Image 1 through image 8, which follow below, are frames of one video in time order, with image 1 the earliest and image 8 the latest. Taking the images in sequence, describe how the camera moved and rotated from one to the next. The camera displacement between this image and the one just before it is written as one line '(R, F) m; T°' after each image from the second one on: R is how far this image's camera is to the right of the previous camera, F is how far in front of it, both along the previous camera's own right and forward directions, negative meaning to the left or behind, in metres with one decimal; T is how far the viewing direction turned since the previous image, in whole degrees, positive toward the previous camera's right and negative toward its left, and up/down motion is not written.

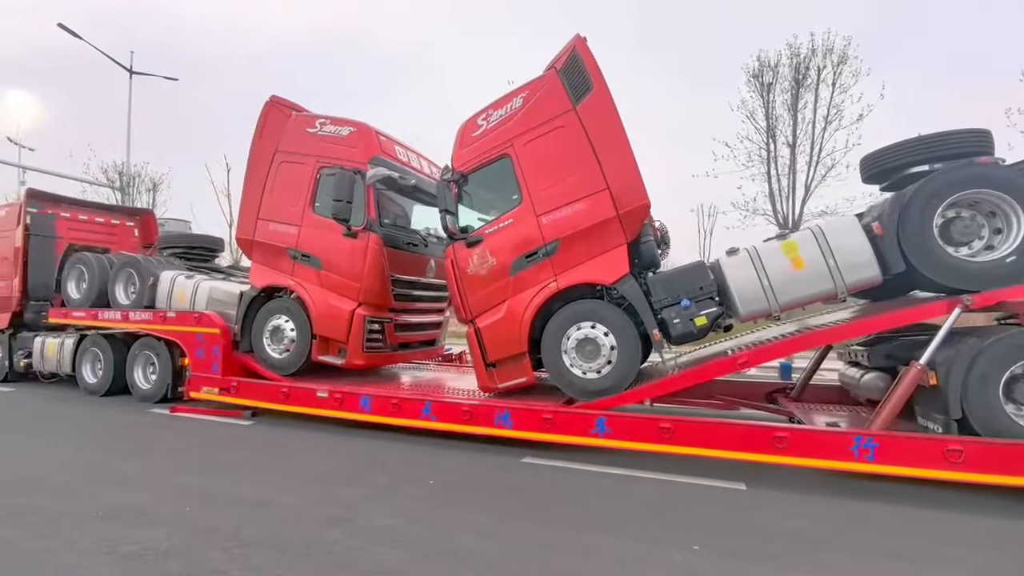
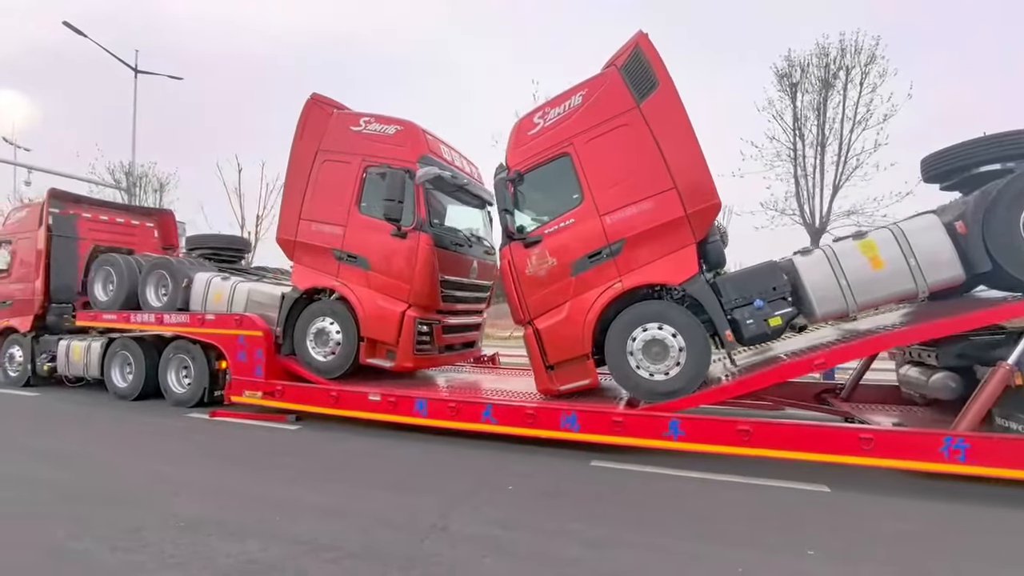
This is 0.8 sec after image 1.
(-0.9, +0.1) m; +1°
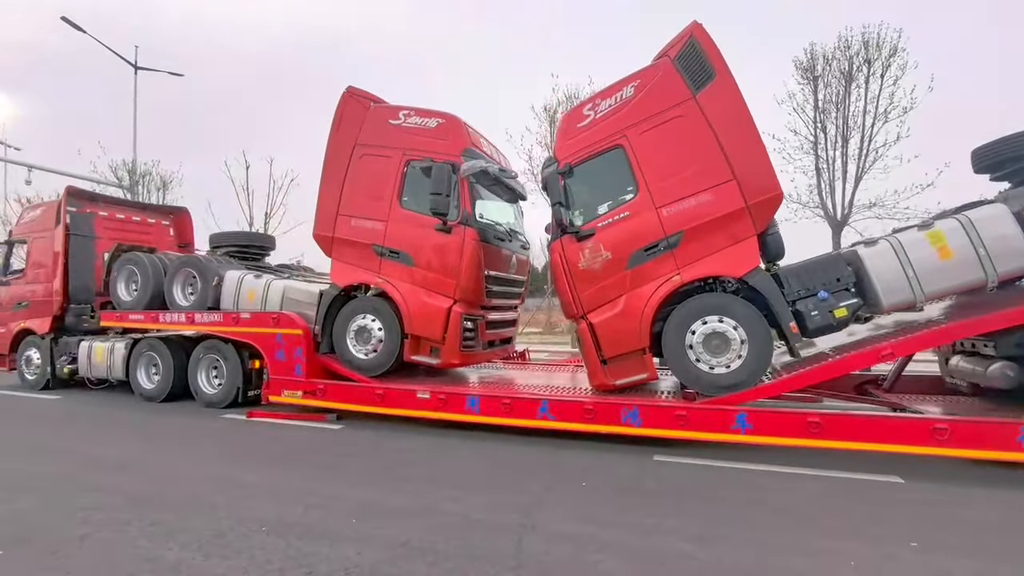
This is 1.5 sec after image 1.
(-0.8, +0.1) m; +1°
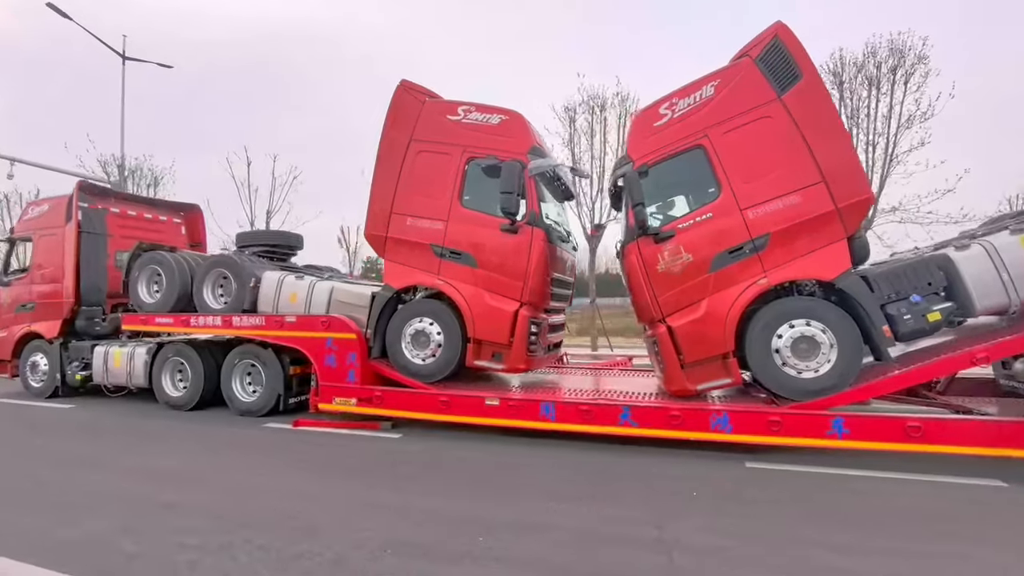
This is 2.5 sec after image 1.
(-1.3, +0.2) m; +3°
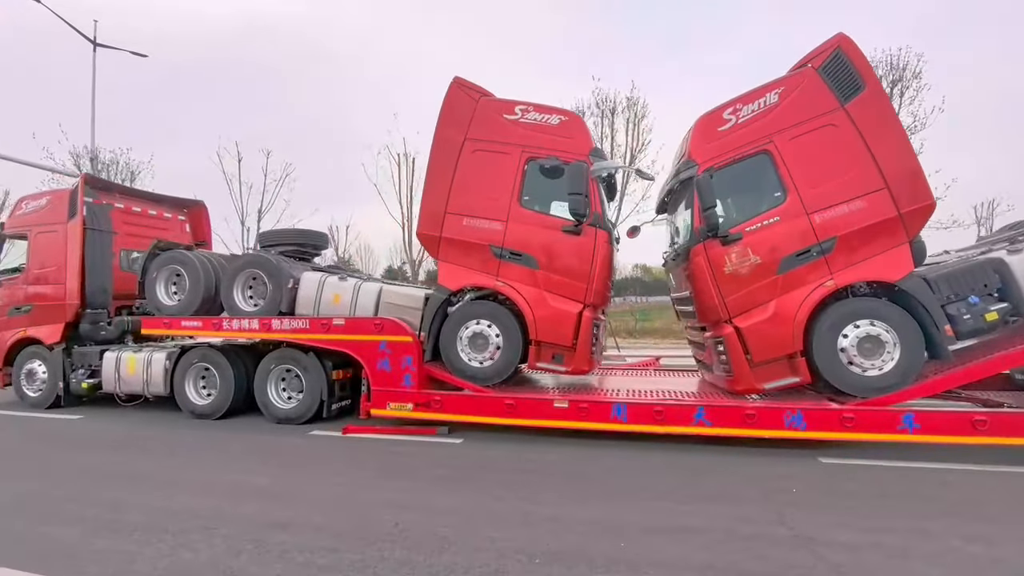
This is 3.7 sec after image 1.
(-1.4, +0.1) m; +4°
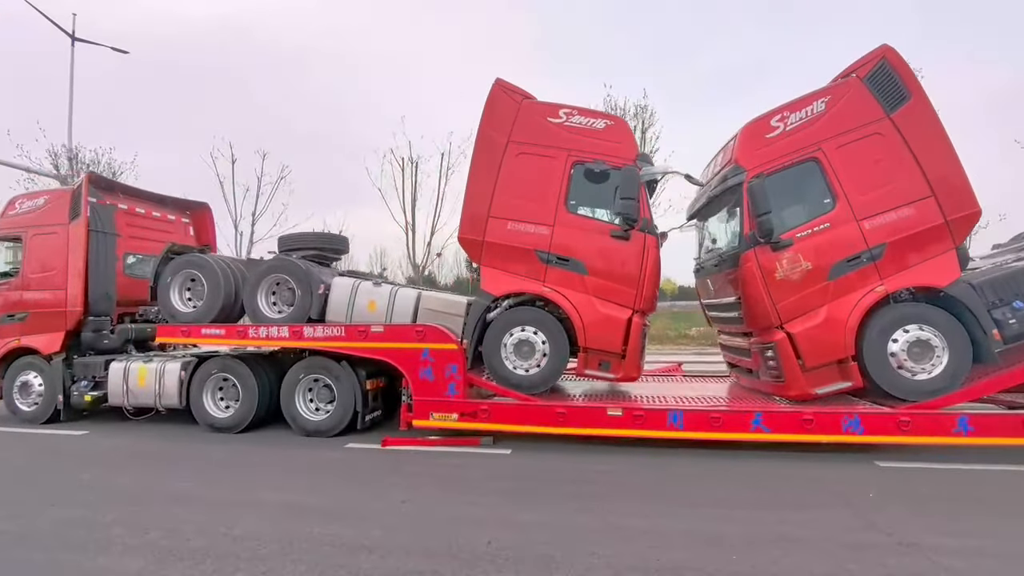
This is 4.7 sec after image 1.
(-1.1, +0.2) m; +3°
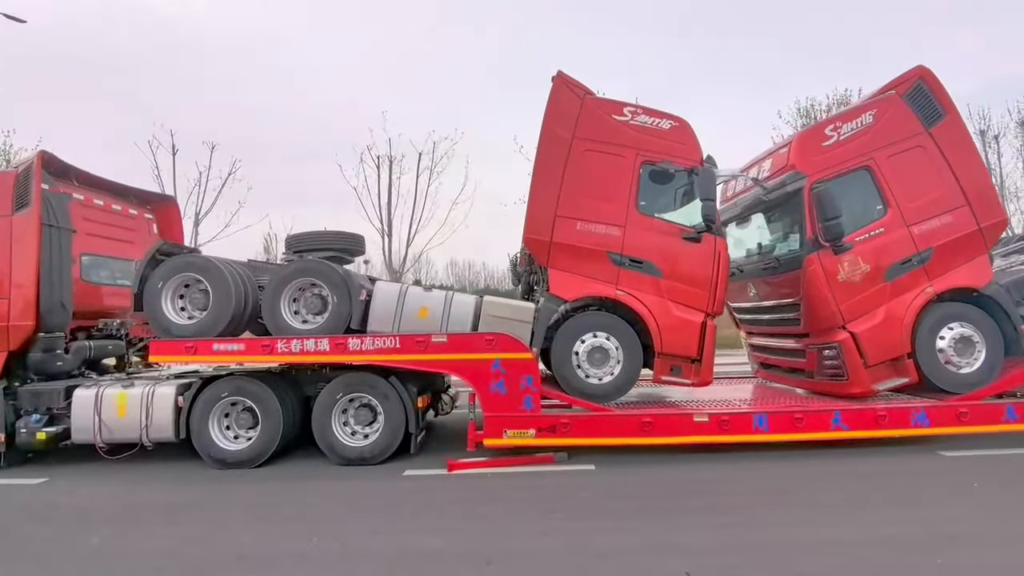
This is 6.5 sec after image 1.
(-2.1, +0.7) m; +10°
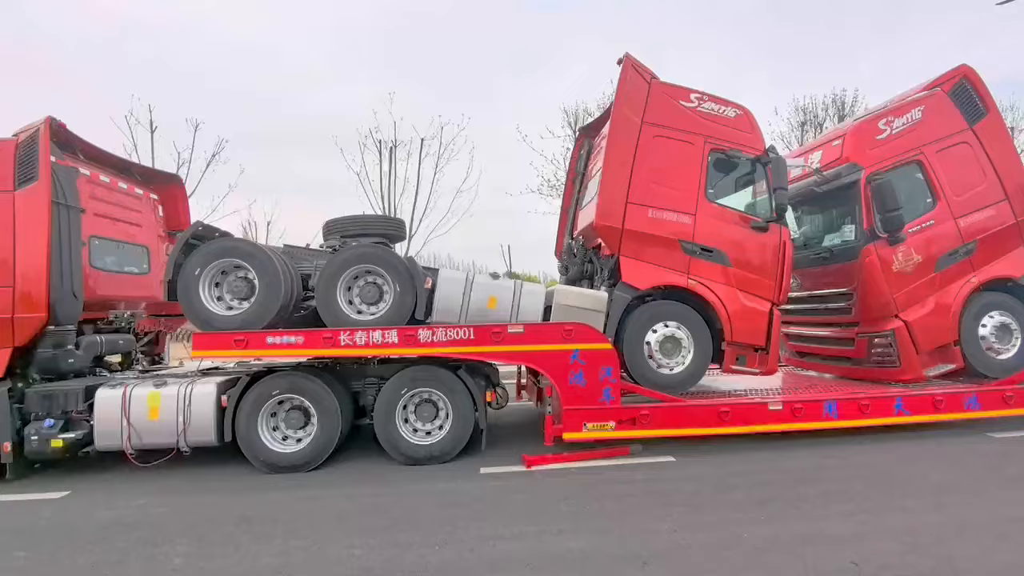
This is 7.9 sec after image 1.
(-1.6, +0.3) m; +5°
